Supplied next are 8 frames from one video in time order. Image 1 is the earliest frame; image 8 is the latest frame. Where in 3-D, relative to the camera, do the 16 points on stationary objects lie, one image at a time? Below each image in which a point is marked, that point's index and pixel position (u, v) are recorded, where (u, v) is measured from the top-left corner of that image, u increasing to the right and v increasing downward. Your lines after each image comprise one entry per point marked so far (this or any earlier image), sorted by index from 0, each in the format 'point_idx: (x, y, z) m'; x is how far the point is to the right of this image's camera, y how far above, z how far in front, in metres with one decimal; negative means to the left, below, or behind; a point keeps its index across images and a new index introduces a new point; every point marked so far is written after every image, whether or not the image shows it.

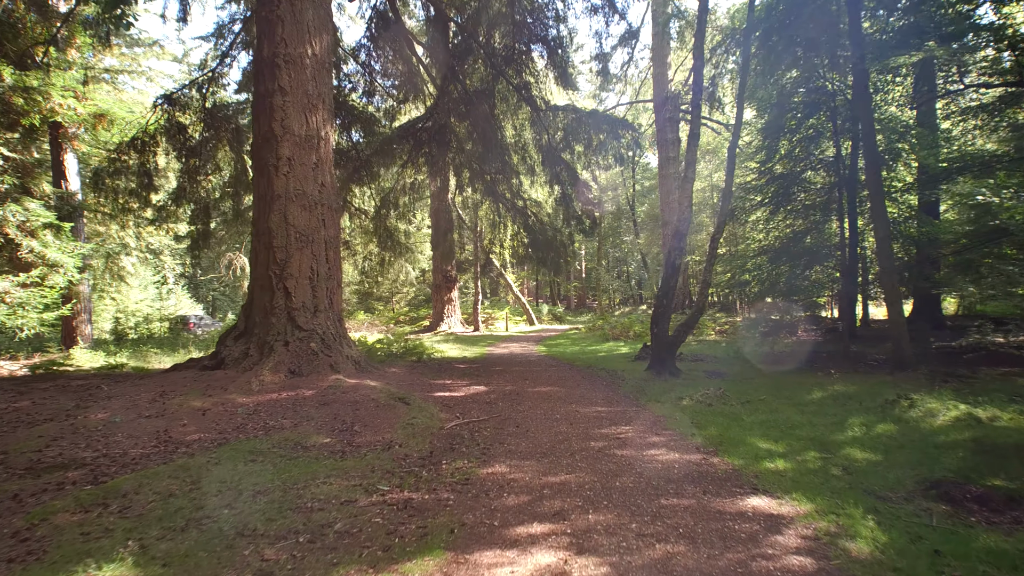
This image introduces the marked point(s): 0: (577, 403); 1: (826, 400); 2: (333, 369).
0: (+0.5, -0.9, +5.3) m
1: (+2.4, -0.9, +5.2) m
2: (-1.6, -0.7, +6.1) m
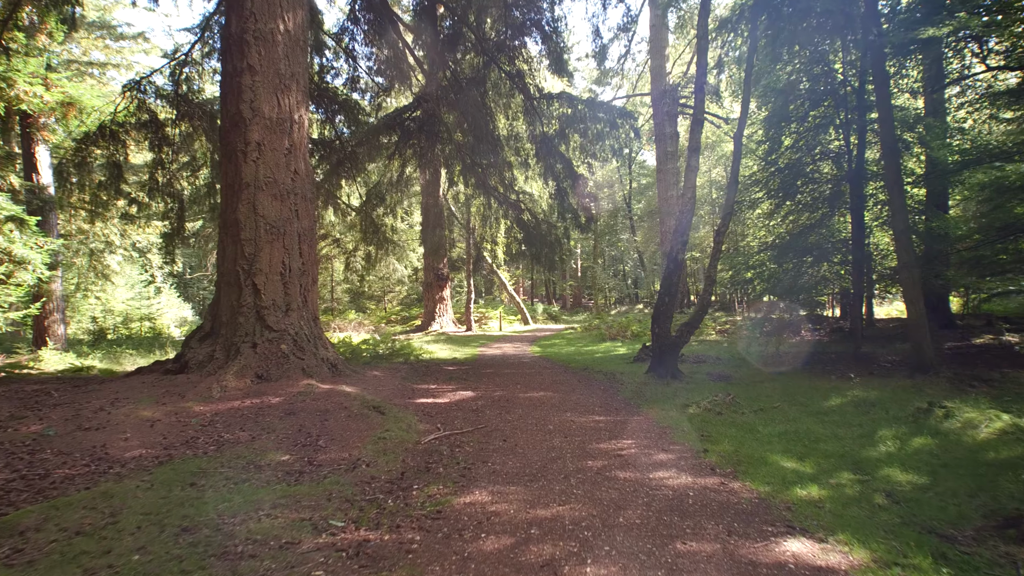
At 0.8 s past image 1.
0: (+0.4, -0.9, +4.8) m
1: (+2.3, -0.8, +4.7) m
2: (-1.7, -0.7, +5.6) m
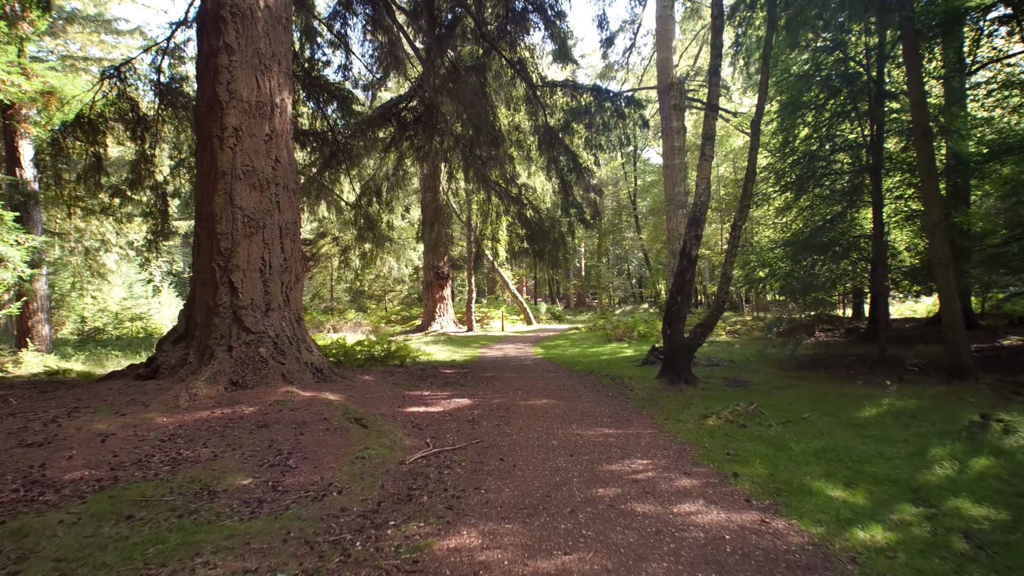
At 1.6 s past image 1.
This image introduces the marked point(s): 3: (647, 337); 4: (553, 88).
0: (+0.4, -0.9, +4.3) m
1: (+2.3, -0.8, +4.2) m
2: (-1.7, -0.7, +5.1) m
3: (+2.5, -0.9, +12.4) m
4: (+0.6, +2.8, +9.5) m
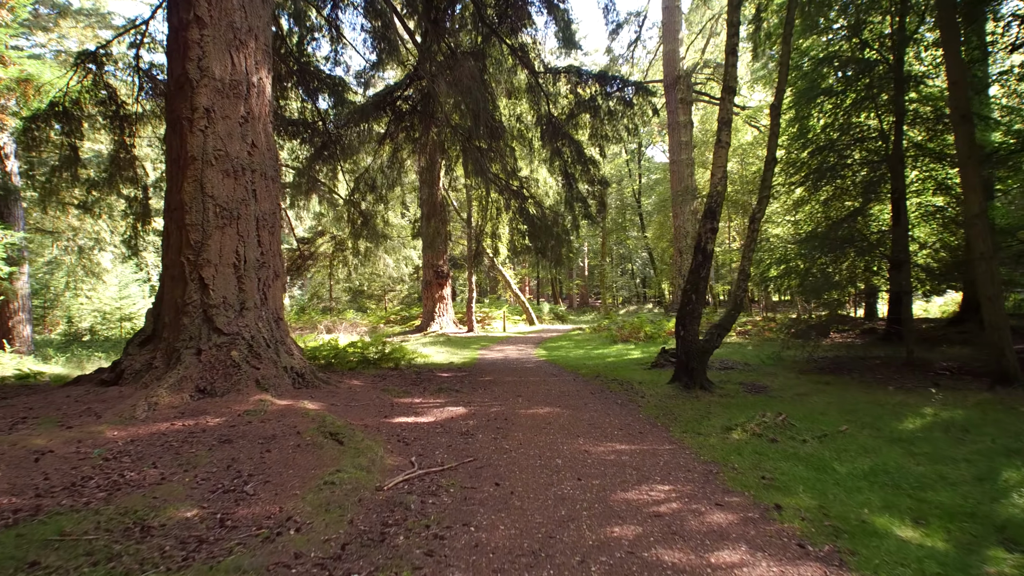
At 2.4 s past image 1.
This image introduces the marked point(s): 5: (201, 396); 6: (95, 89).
0: (+0.4, -0.8, +3.8) m
1: (+2.3, -0.8, +3.7) m
2: (-1.7, -0.7, +4.6) m
3: (+2.5, -0.9, +11.9) m
4: (+0.6, +2.8, +9.0) m
5: (-2.0, -0.7, +4.3) m
6: (-4.9, +2.3, +7.9) m
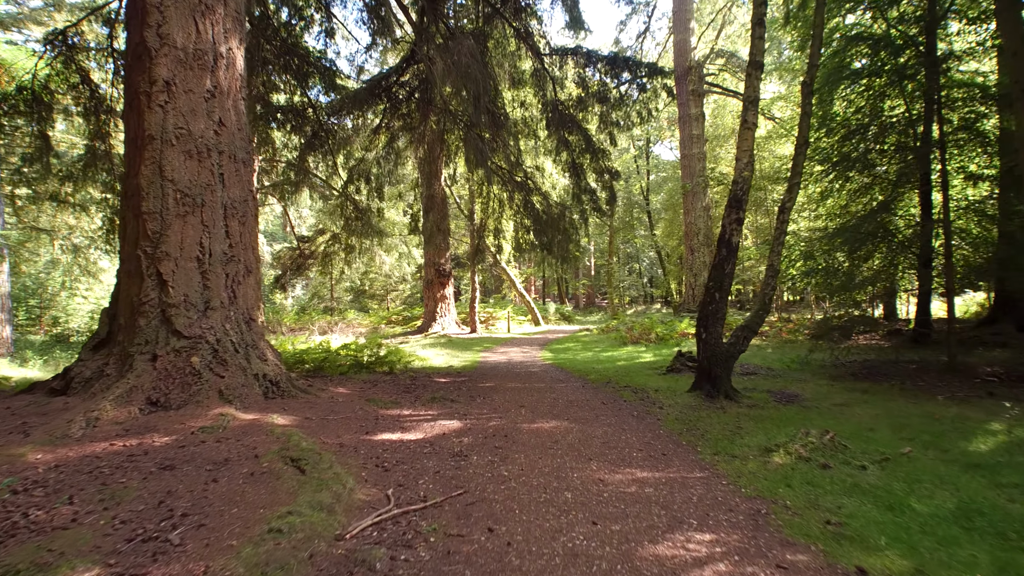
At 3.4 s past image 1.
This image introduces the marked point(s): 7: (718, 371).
0: (+0.4, -0.8, +3.2) m
1: (+2.3, -0.8, +3.1) m
2: (-1.7, -0.7, +4.0) m
3: (+2.6, -0.9, +11.3) m
4: (+0.6, +2.9, +8.4) m
5: (-2.0, -0.7, +3.7) m
6: (-4.8, +2.3, +7.4) m
7: (+1.6, -0.6, +5.2) m
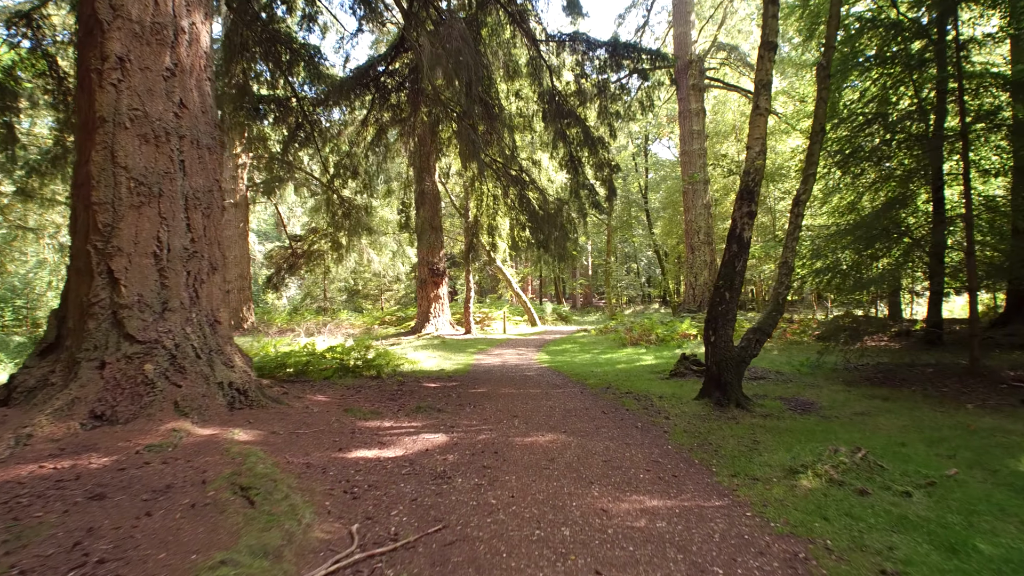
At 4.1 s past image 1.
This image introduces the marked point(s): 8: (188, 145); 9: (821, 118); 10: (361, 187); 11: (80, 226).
0: (+0.4, -0.8, +2.8) m
1: (+2.3, -0.8, +2.7) m
2: (-1.8, -0.7, +3.6) m
3: (+2.5, -0.9, +10.9) m
4: (+0.6, +2.9, +8.0) m
5: (-2.0, -0.7, +3.3) m
6: (-4.9, +2.3, +6.9) m
7: (+1.5, -0.6, +4.8) m
8: (-1.9, +0.9, +4.0) m
9: (+2.3, +1.3, +5.1) m
10: (-2.1, +1.4, +9.5) m
11: (-2.4, +0.3, +3.7) m
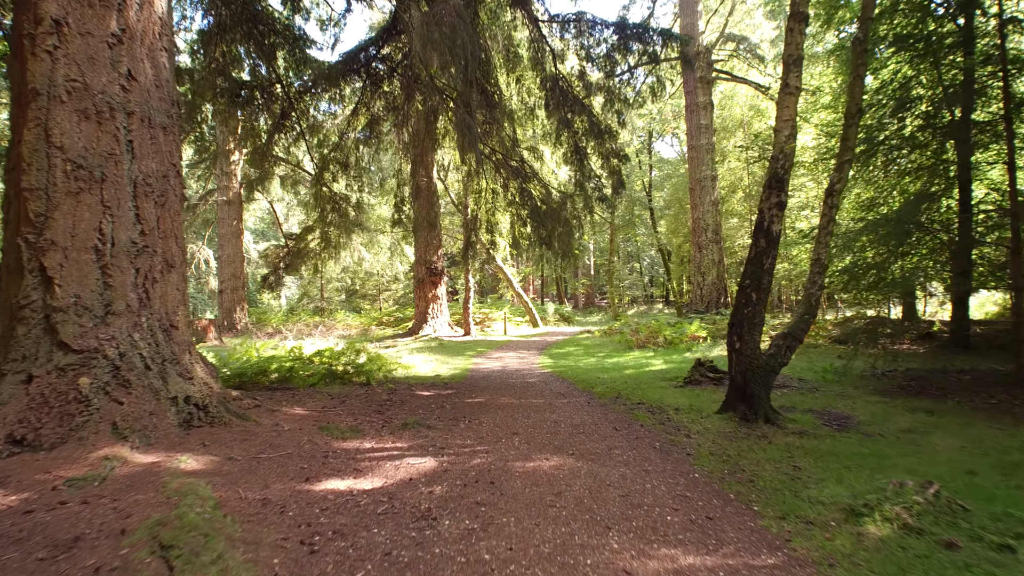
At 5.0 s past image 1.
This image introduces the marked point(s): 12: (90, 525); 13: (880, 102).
0: (+0.4, -0.8, +2.3) m
1: (+2.3, -0.8, +2.2) m
2: (-1.8, -0.7, +3.1) m
3: (+2.5, -0.9, +10.3) m
4: (+0.6, +2.9, +7.5) m
5: (-2.0, -0.7, +2.8) m
6: (-4.9, +2.4, +6.4) m
7: (+1.5, -0.6, +4.2) m
8: (-1.9, +0.9, +3.5) m
9: (+2.3, +1.3, +4.6) m
10: (-2.1, +1.4, +9.0) m
11: (-2.4, +0.3, +3.2) m
12: (-1.3, -0.7, +2.1) m
13: (+4.5, +2.3, +8.3) m
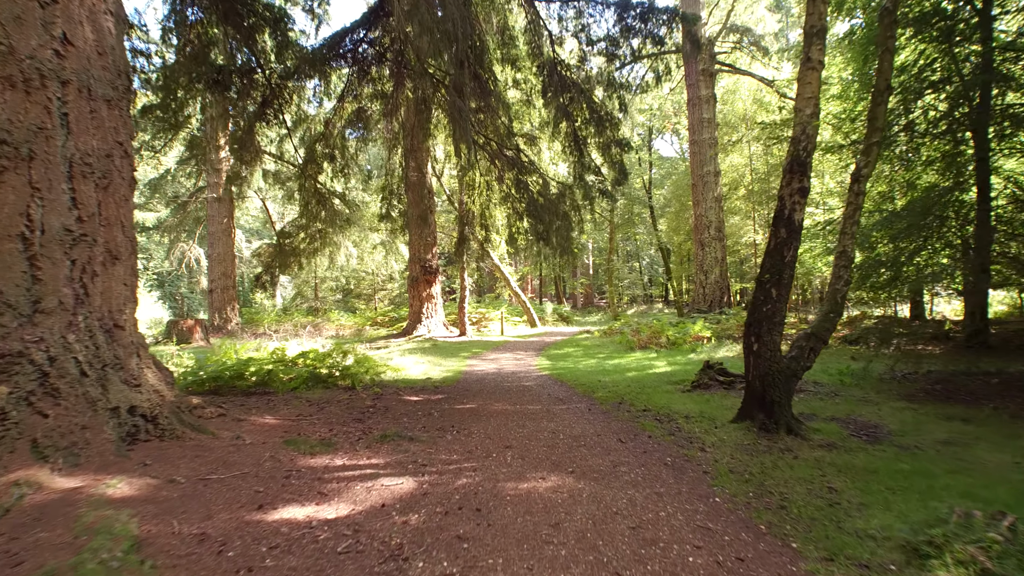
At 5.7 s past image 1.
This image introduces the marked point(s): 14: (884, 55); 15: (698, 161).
0: (+0.3, -0.8, +1.8) m
1: (+2.2, -0.8, +1.8) m
2: (-1.8, -0.6, +2.7) m
3: (+2.5, -0.8, +9.9) m
4: (+0.5, +2.9, +7.1) m
5: (-2.0, -0.6, +2.3) m
6: (-4.9, +2.4, +6.0) m
7: (+1.5, -0.6, +3.8) m
8: (-2.0, +0.9, +3.1) m
9: (+2.3, +1.3, +4.2) m
10: (-2.2, +1.5, +8.5) m
11: (-2.4, +0.4, +2.7) m
12: (-1.4, -0.7, +1.7) m
13: (+4.4, +2.3, +7.9) m
14: (+2.4, +1.5, +4.3) m
15: (+3.3, +2.2, +11.7) m
